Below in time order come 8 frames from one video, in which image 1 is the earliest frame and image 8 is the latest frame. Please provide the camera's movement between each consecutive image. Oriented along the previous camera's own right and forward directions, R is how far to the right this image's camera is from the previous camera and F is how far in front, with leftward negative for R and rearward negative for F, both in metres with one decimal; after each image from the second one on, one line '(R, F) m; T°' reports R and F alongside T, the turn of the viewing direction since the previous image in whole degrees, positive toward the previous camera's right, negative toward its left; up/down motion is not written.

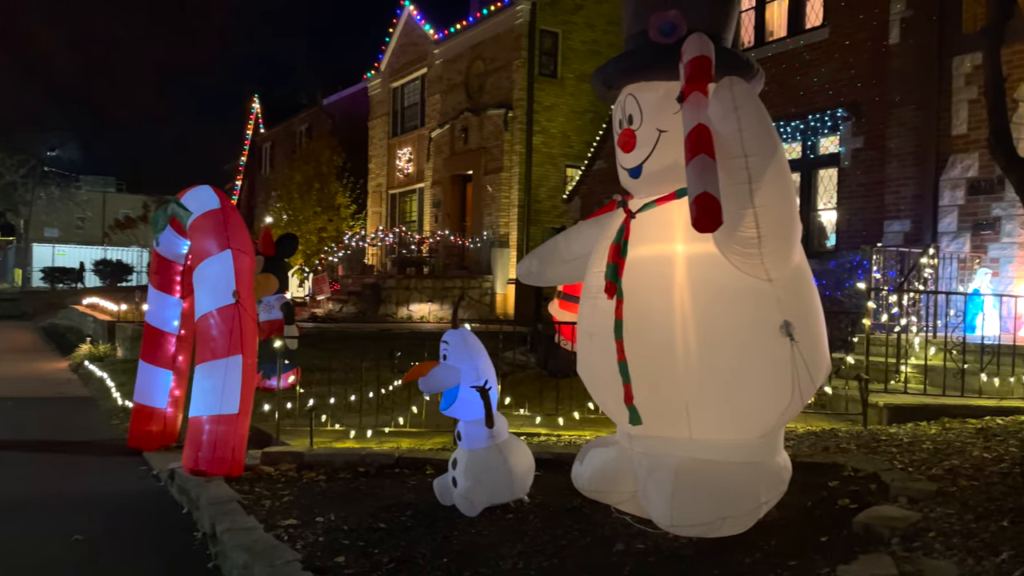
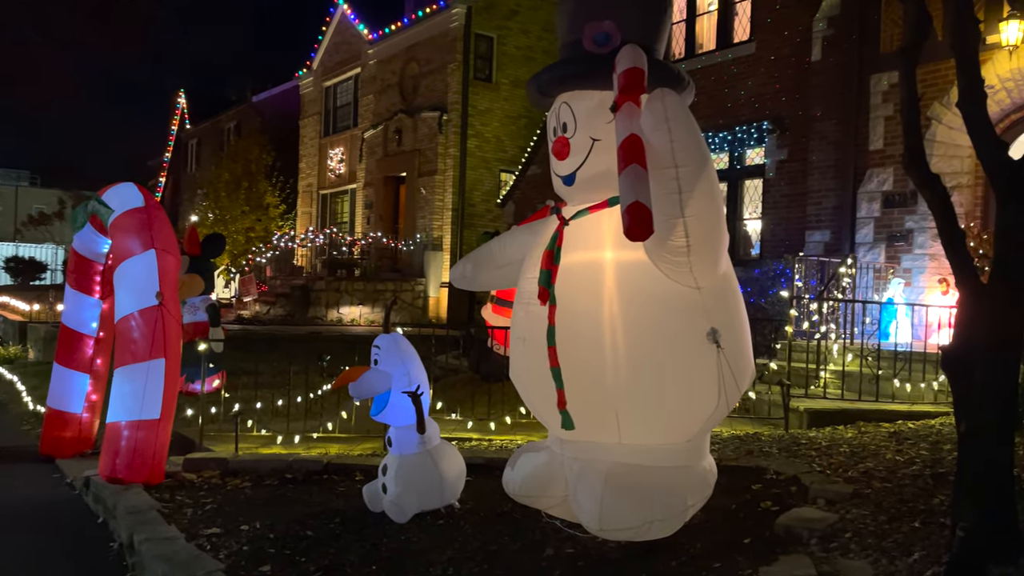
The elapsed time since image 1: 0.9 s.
(0.0, 0.0) m; +5°
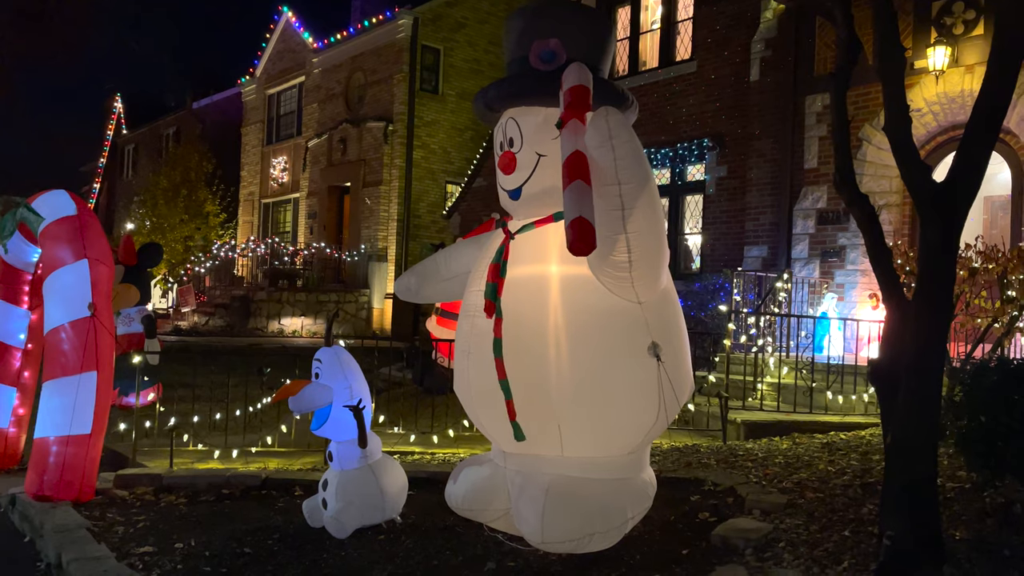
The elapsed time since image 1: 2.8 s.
(0.0, 0.0) m; +4°
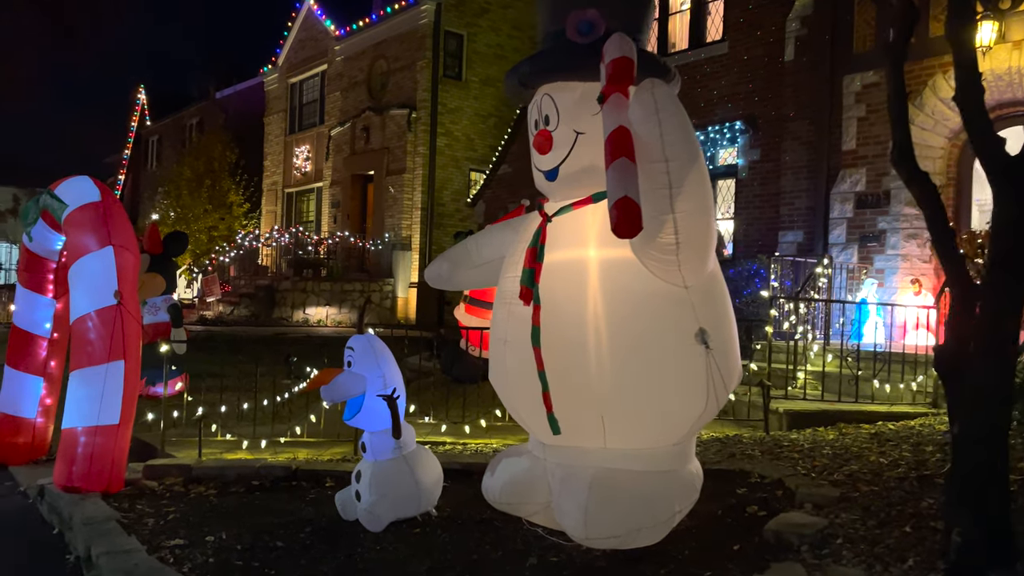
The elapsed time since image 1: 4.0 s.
(-0.1, +0.2) m; -1°
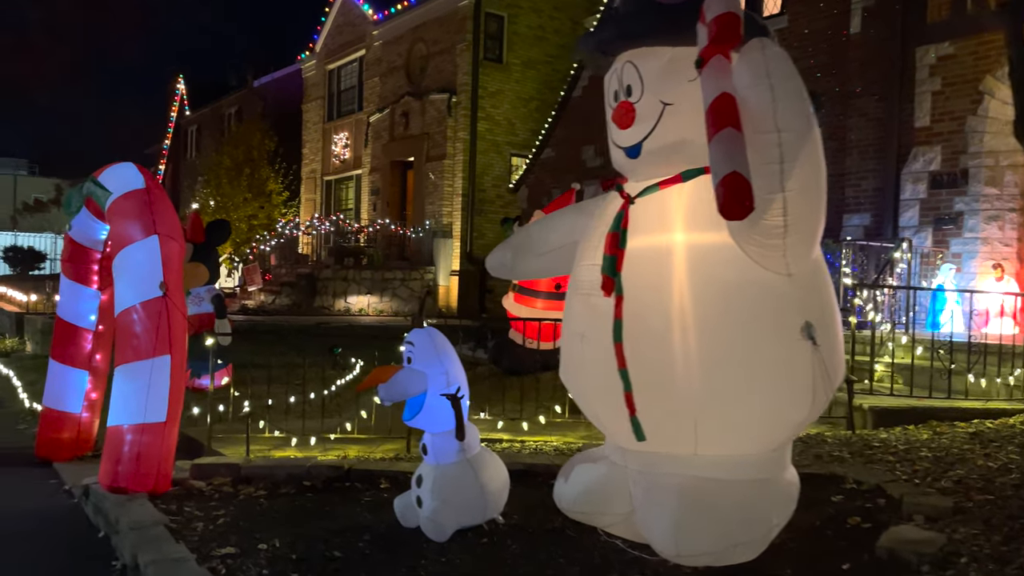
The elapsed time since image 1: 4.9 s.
(-0.2, +0.3) m; -2°
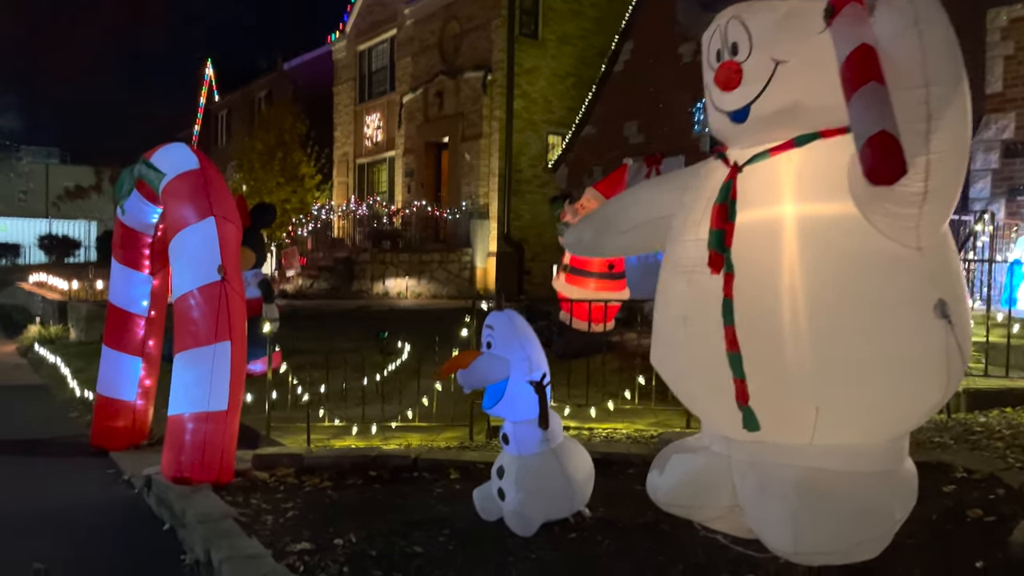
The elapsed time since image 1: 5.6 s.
(-0.3, +0.2) m; -2°
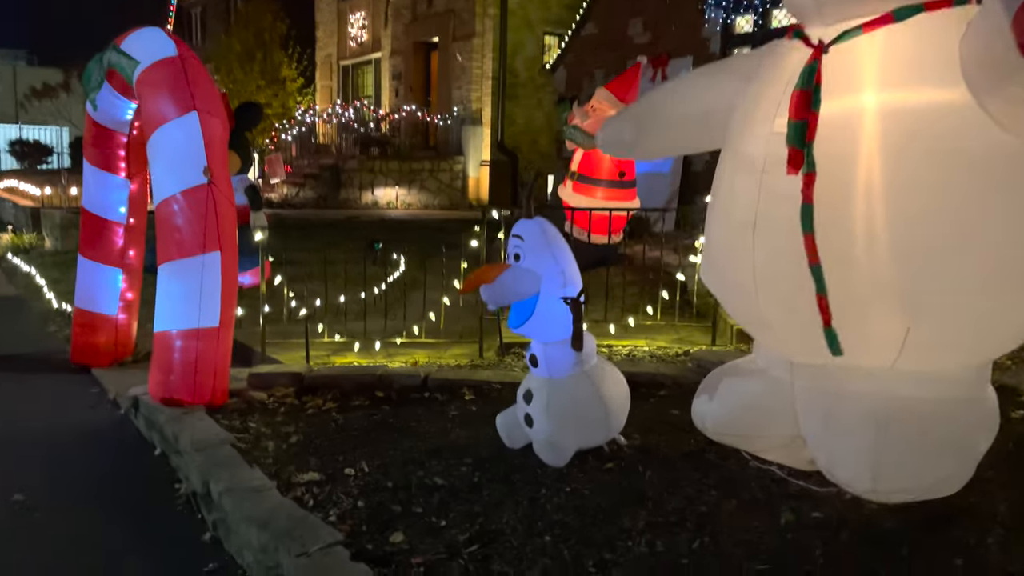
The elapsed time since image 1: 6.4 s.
(-0.2, +0.4) m; +1°
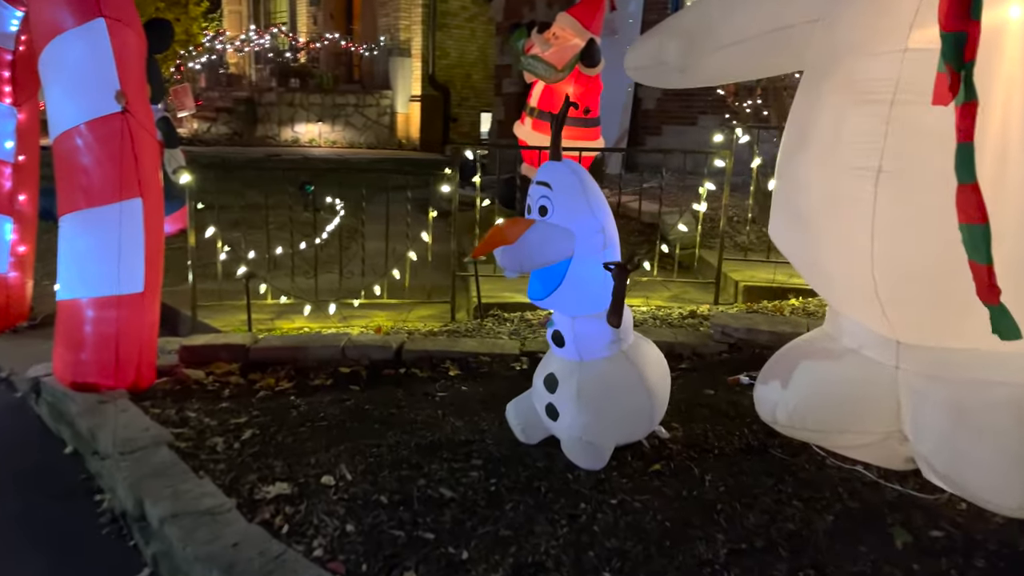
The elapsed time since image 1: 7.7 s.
(-0.3, +0.7) m; +6°
